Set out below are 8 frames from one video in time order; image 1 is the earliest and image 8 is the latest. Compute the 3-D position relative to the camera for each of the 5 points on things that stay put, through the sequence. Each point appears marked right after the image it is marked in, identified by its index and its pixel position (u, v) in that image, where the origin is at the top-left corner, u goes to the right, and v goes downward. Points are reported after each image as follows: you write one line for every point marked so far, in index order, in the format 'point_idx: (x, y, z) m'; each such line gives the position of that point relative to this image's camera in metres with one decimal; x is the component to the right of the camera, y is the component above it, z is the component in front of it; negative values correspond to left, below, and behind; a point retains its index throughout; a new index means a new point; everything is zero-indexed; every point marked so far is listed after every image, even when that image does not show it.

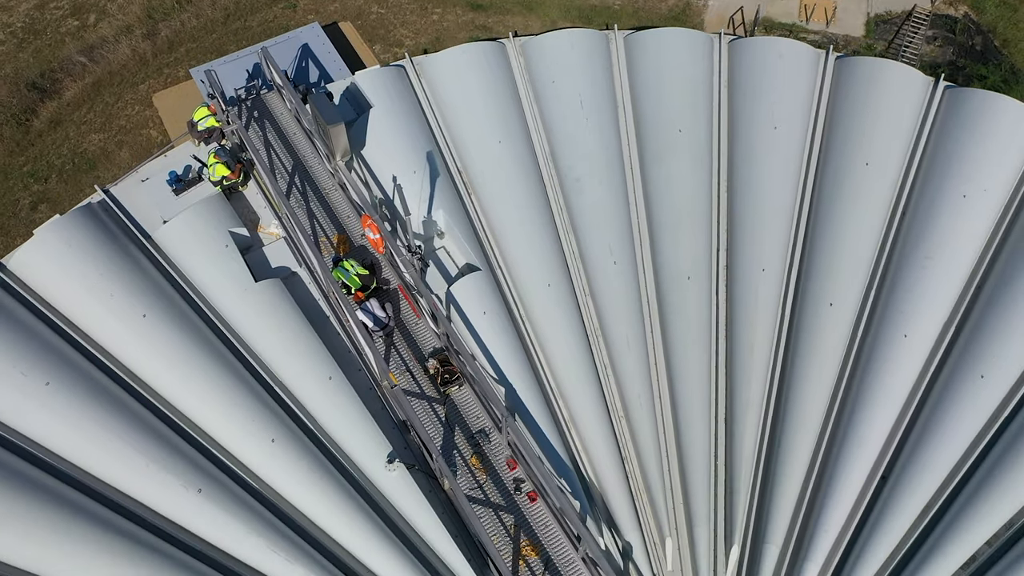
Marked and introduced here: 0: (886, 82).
0: (+9.1, +5.0, +19.9) m
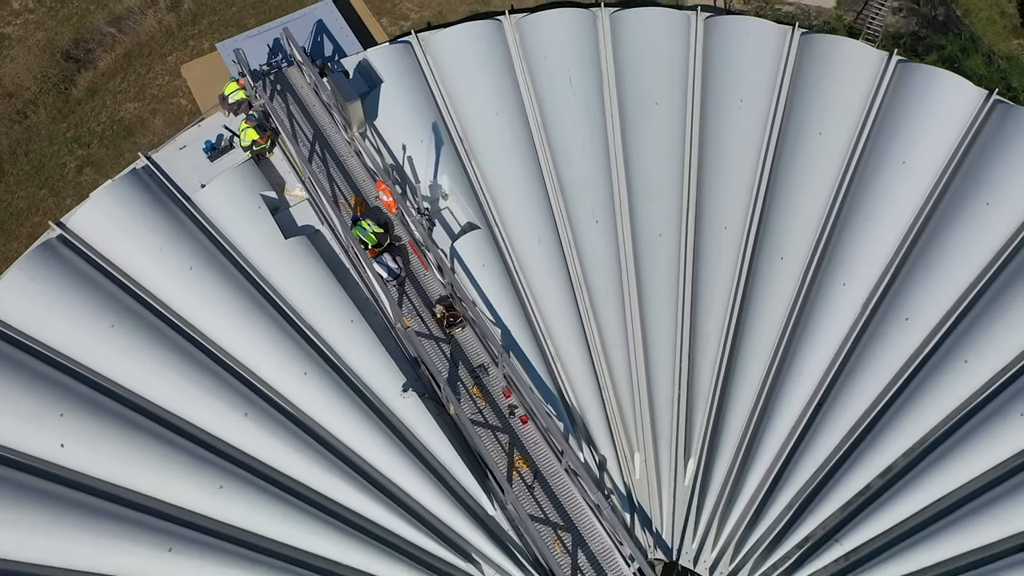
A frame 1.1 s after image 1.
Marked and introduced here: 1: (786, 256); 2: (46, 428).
0: (+9.0, +6.3, +22.3) m
1: (+6.7, +0.8, +19.8) m
2: (-10.2, -3.1, +17.9) m
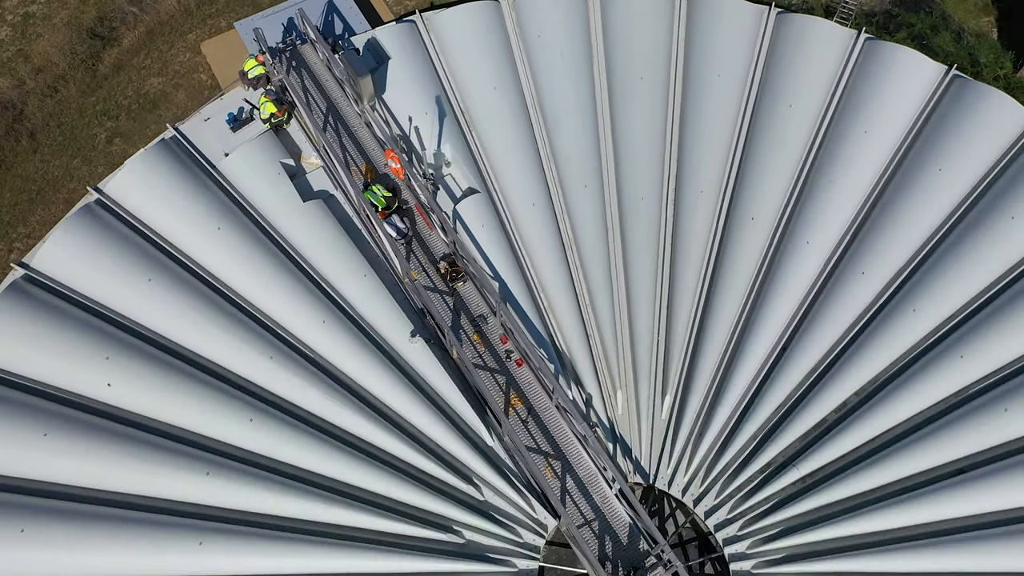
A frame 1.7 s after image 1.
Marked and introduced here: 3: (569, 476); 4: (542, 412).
0: (+8.9, +7.5, +24.2) m
1: (+6.6, +1.9, +21.8) m
2: (-10.2, -2.0, +20.1) m
3: (+1.3, -4.3, +18.7) m
4: (+0.7, -2.9, +19.3) m
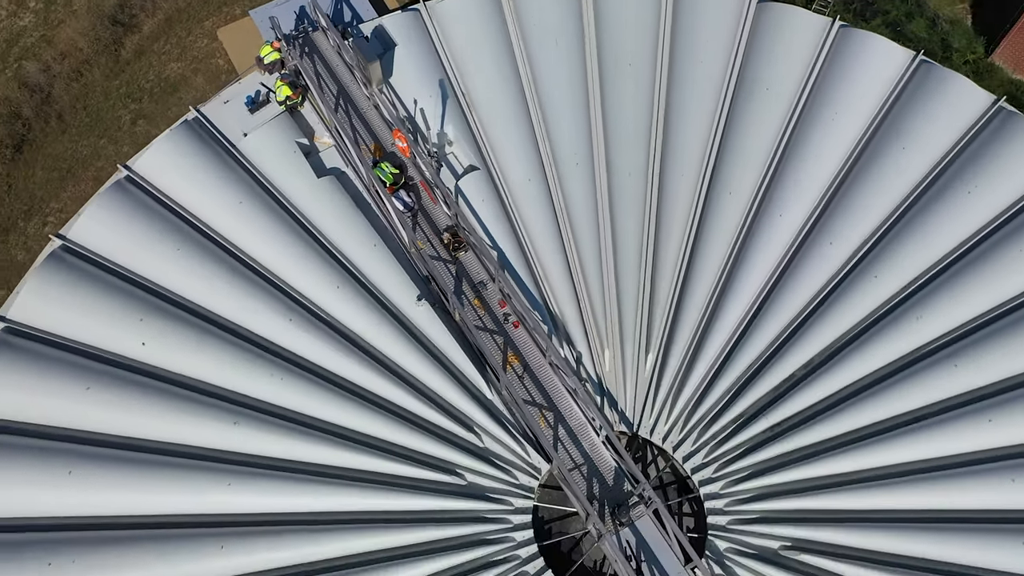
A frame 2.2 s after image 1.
0: (+8.9, +8.4, +26.0) m
1: (+6.5, +2.8, +23.7) m
2: (-10.3, -1.2, +22.1) m
3: (+1.2, -3.5, +20.8) m
4: (+0.6, -2.1, +21.3) m
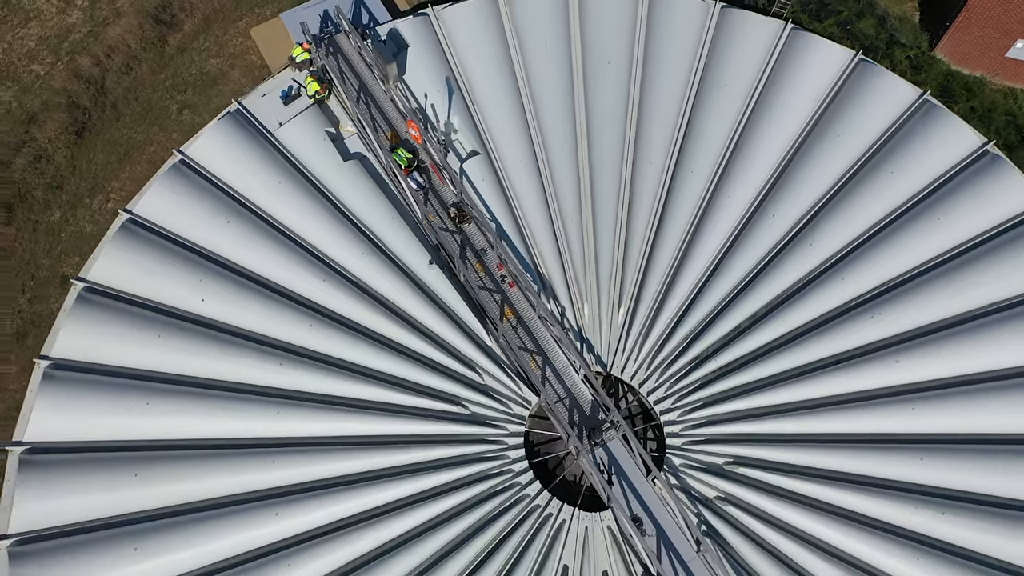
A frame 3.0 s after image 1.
0: (+8.7, +9.6, +30.2) m
1: (+6.4, +4.0, +28.1) m
2: (-10.5, -0.1, +26.6) m
3: (+1.1, -2.4, +25.4) m
4: (+0.5, -1.0, +25.8) m
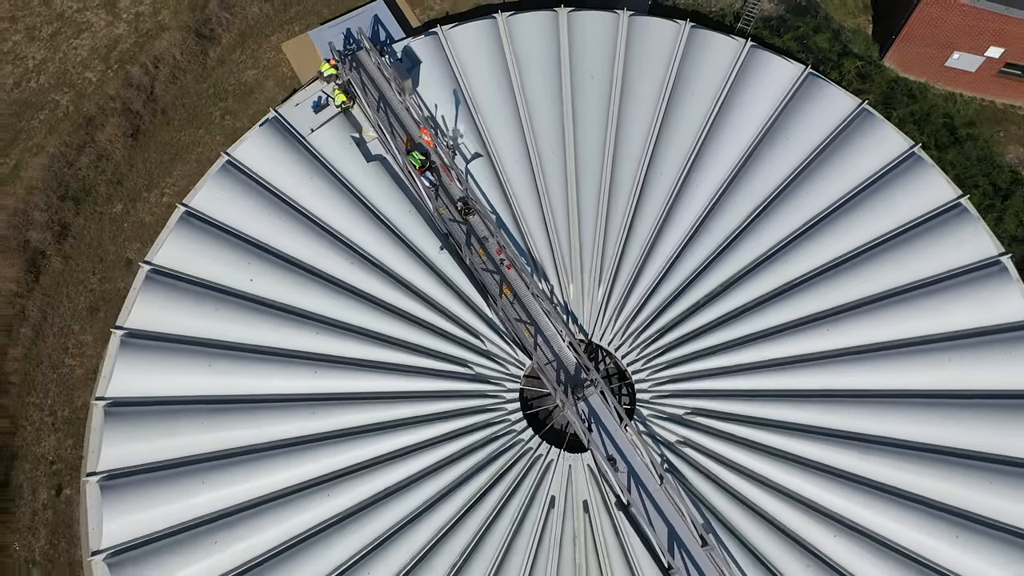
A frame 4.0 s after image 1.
0: (+8.6, +10.4, +35.1) m
1: (+6.3, +4.7, +33.2) m
2: (-10.6, +0.6, +31.8) m
3: (+1.0, -1.8, +30.6) m
4: (+0.4, -0.3, +31.0) m
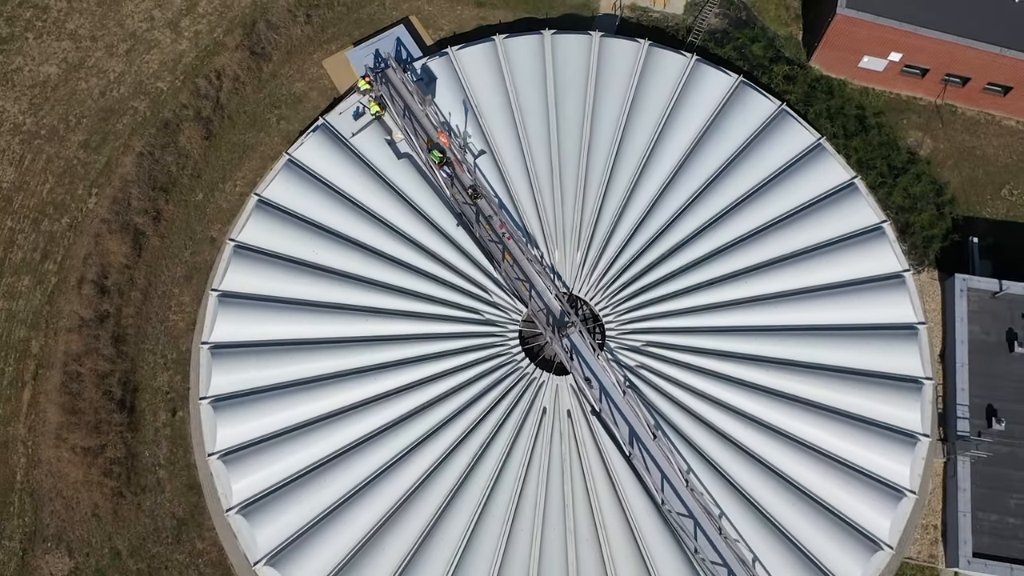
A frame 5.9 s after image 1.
0: (+8.4, +12.4, +44.7) m
1: (+6.1, +6.7, +43.0) m
2: (-10.6, +2.2, +41.7) m
3: (+1.0, -0.1, +40.7) m
4: (+0.4, +1.4, +41.1) m
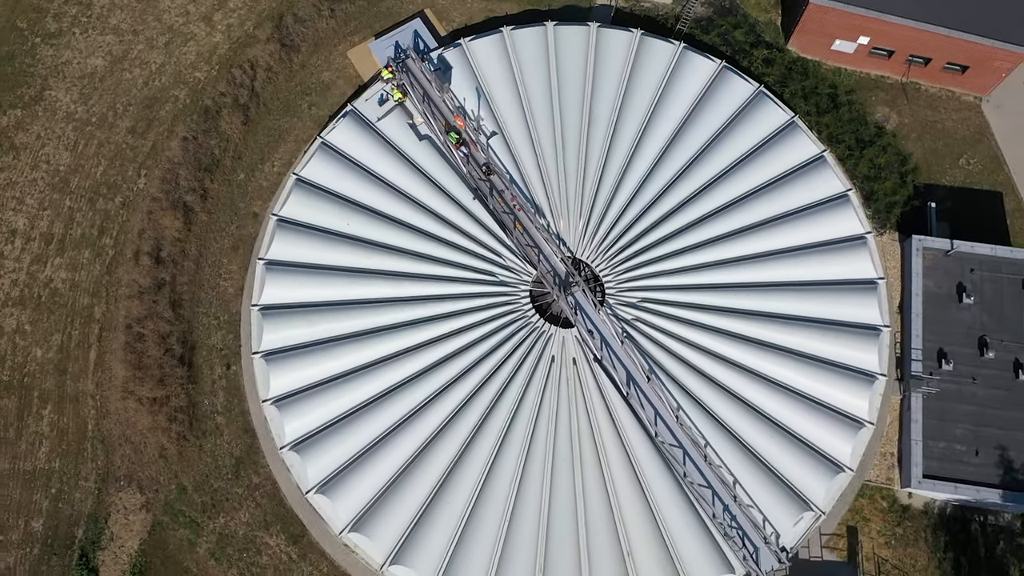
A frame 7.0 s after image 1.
0: (+8.8, +14.7, +50.0) m
1: (+6.7, +8.8, +48.6) m
2: (-10.0, +4.0, +47.4) m
3: (+1.6, +1.9, +46.4) m
4: (+1.0, +3.4, +46.7) m
